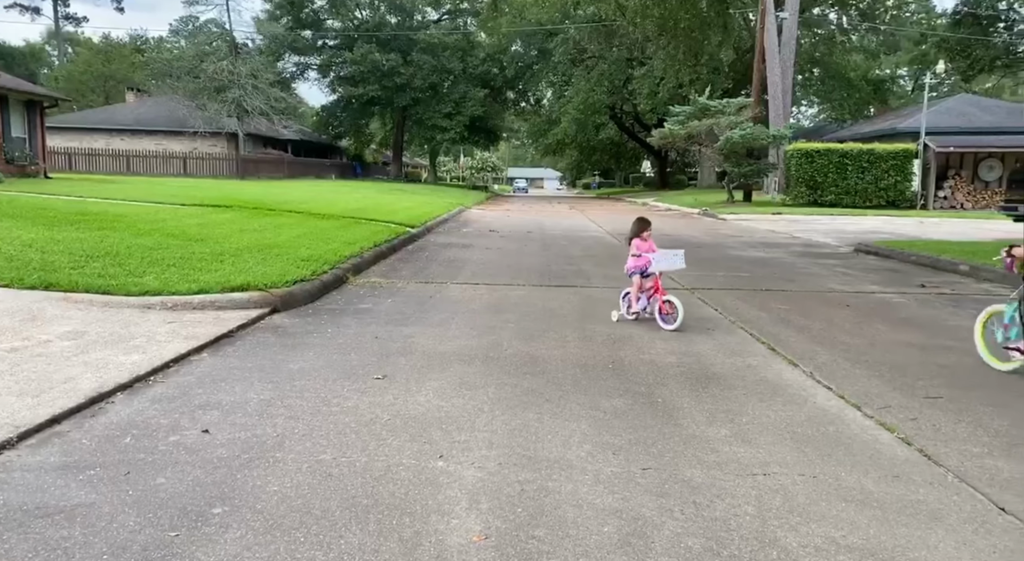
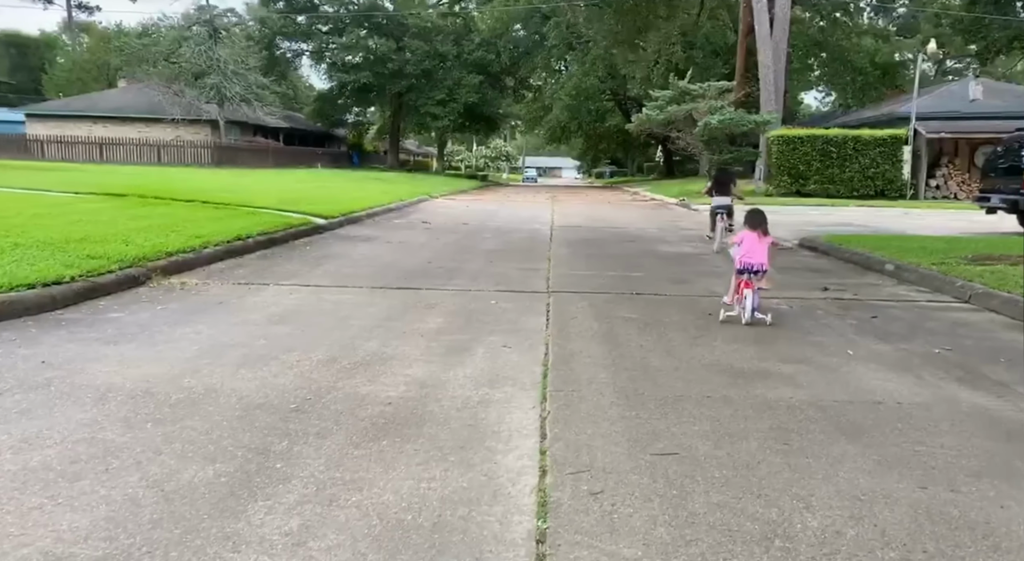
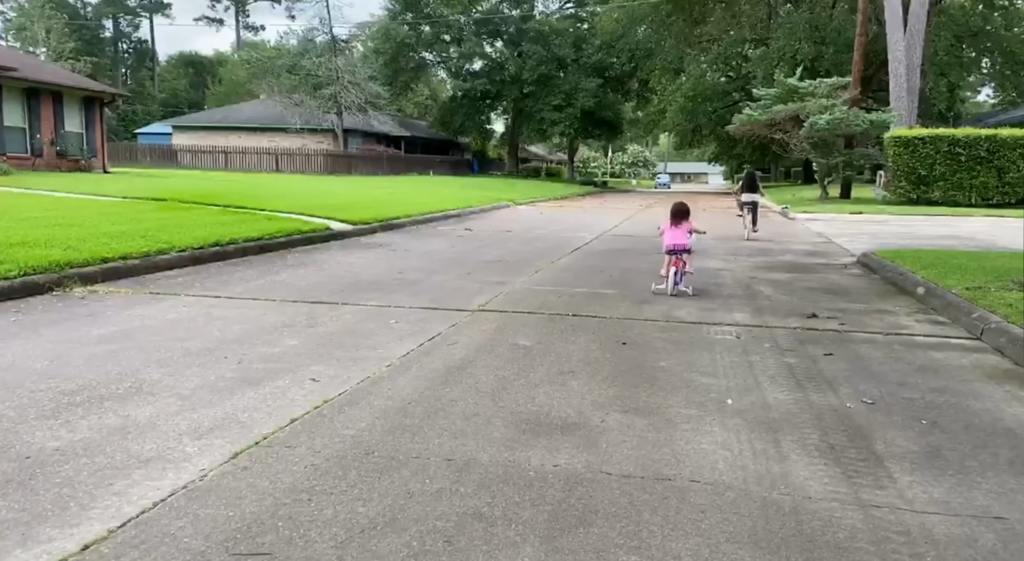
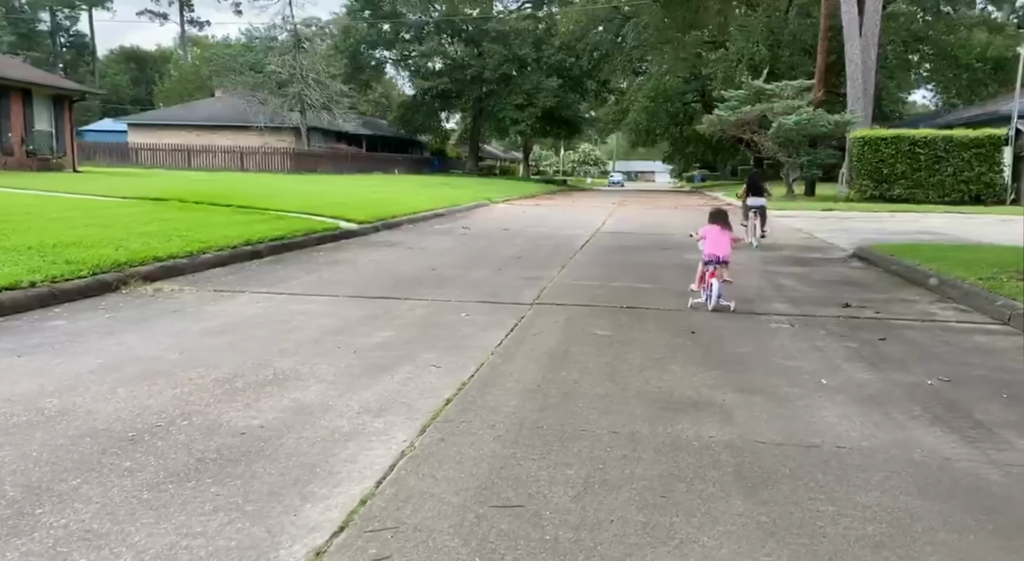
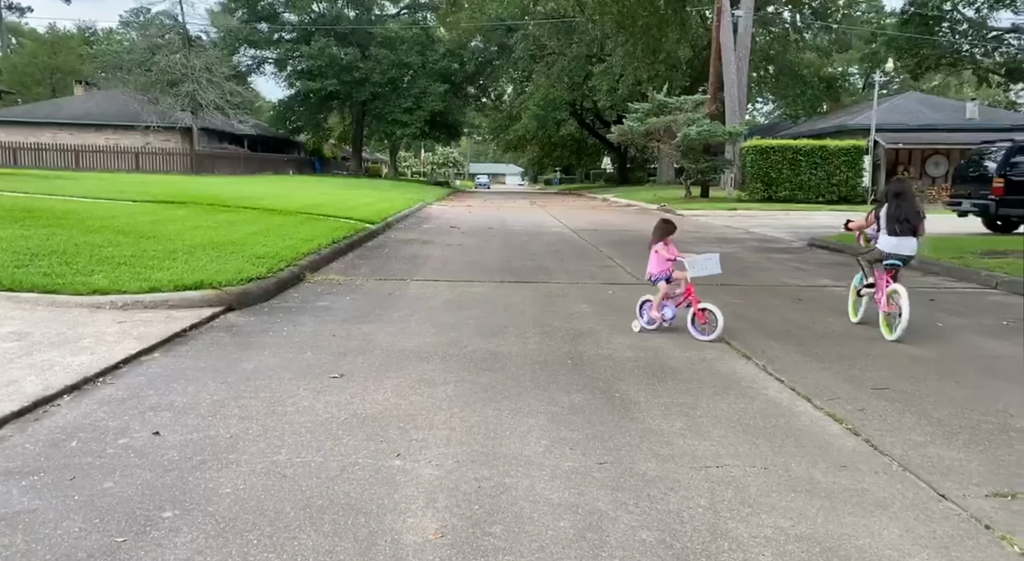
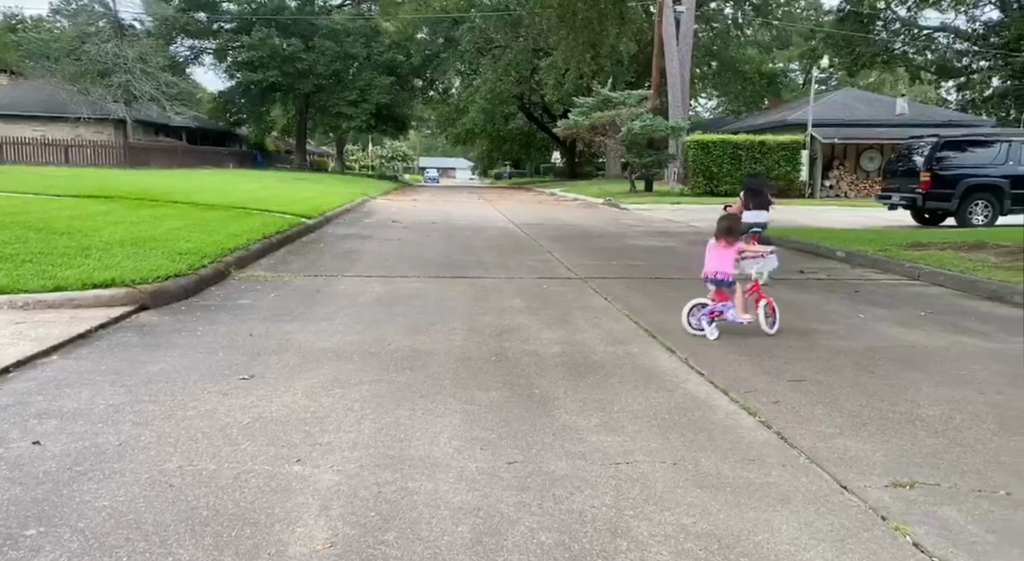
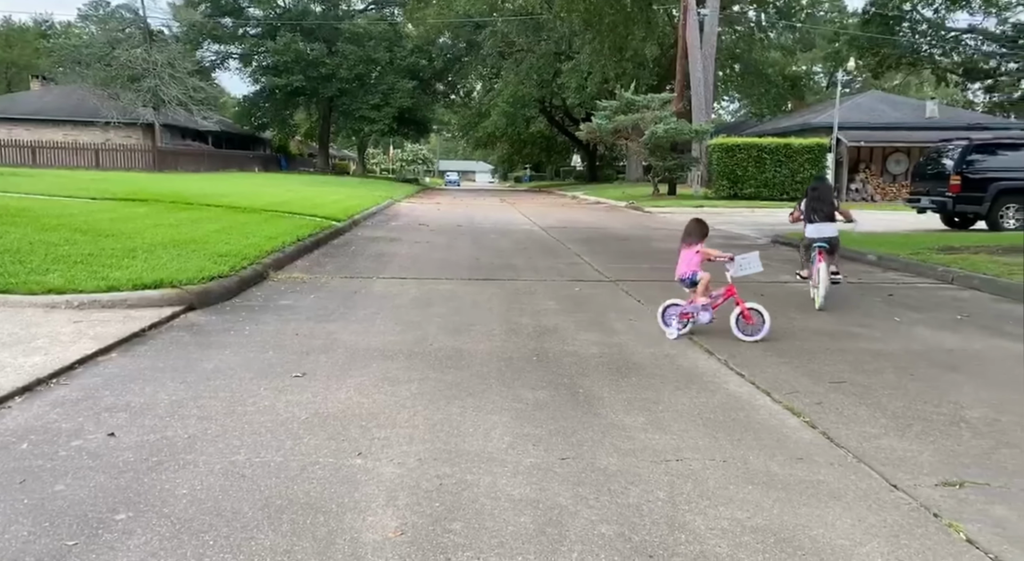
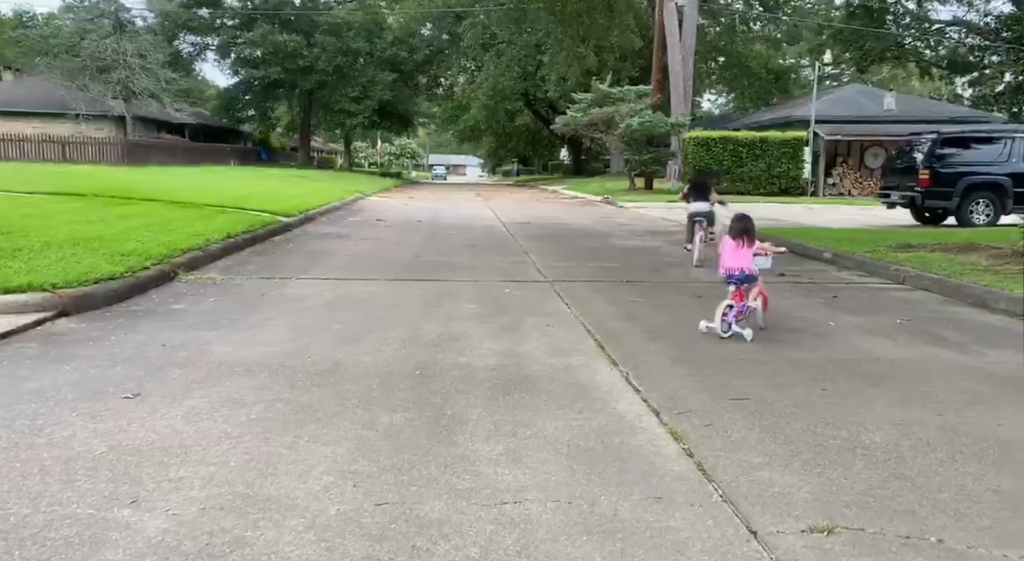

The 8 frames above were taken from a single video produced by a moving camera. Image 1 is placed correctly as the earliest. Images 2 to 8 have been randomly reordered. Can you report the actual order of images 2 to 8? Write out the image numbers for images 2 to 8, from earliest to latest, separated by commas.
5, 7, 6, 8, 2, 4, 3
